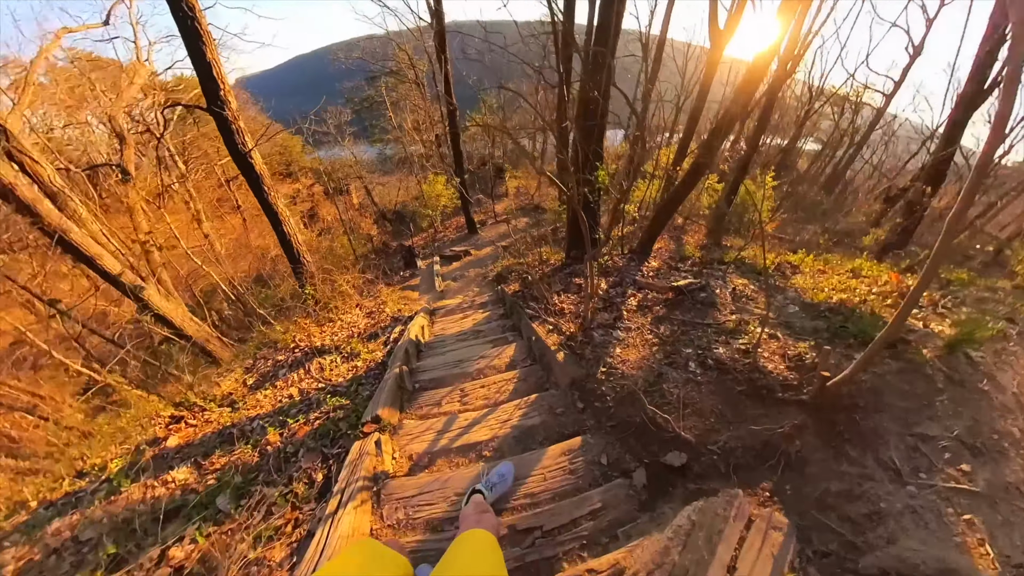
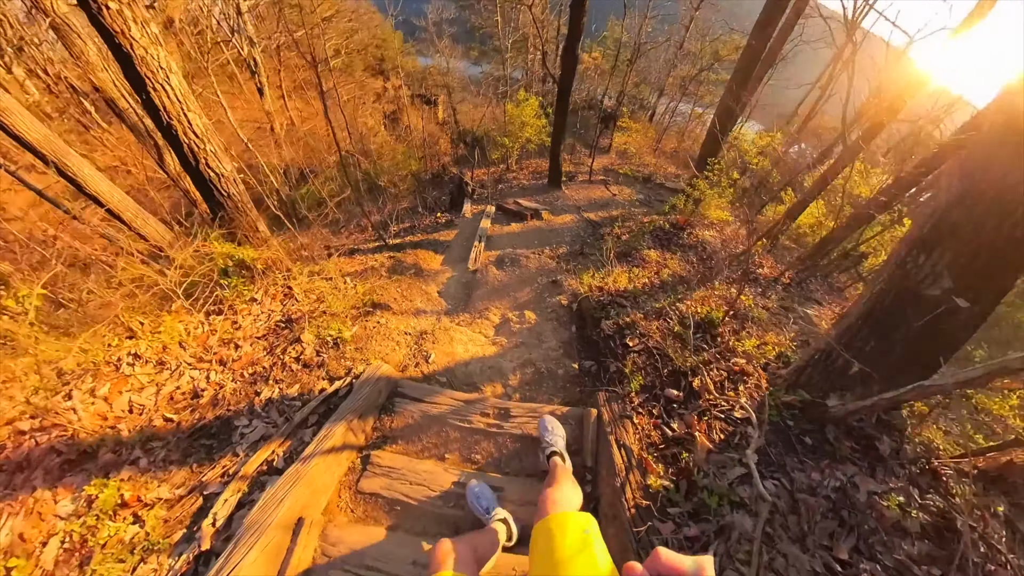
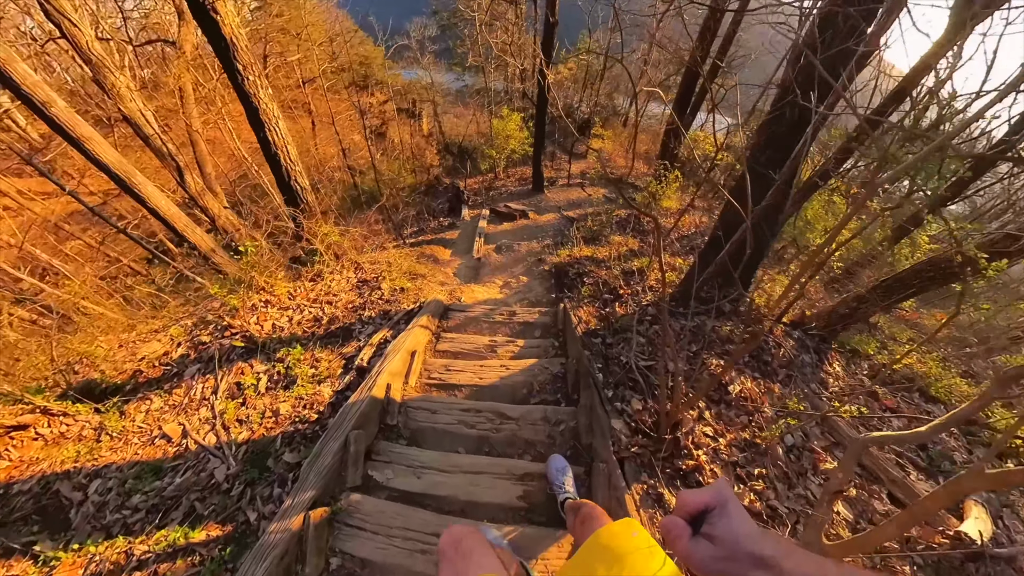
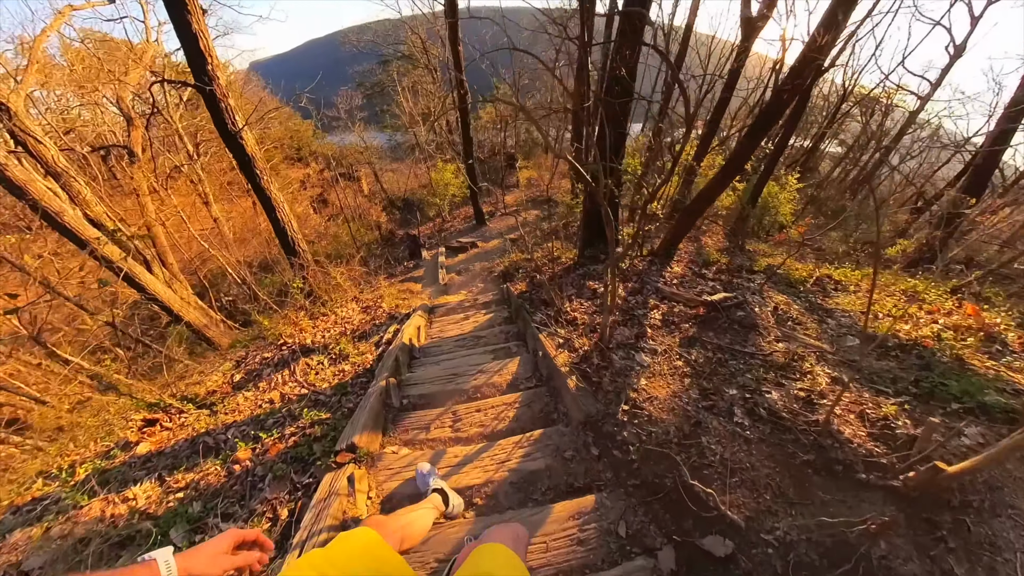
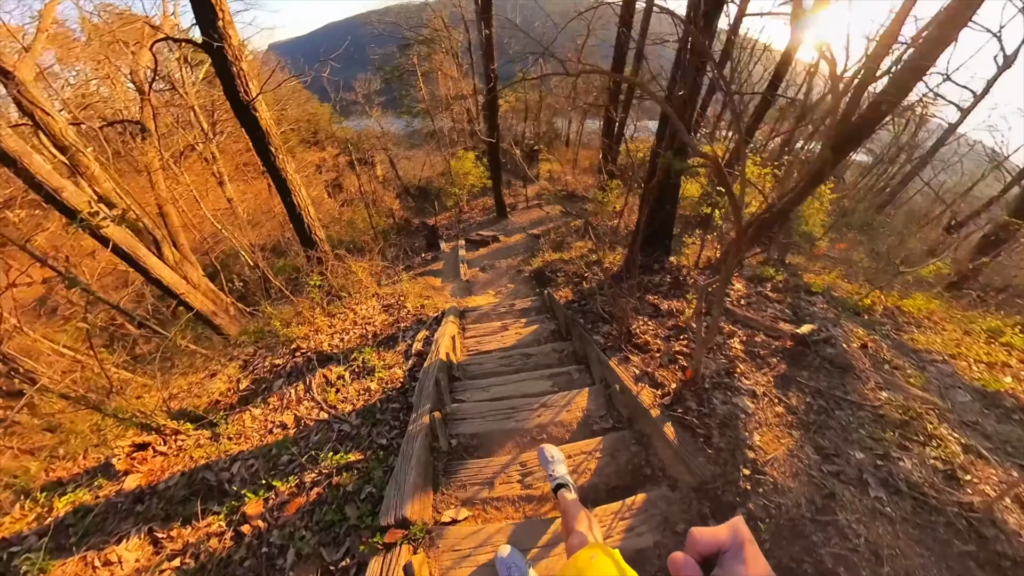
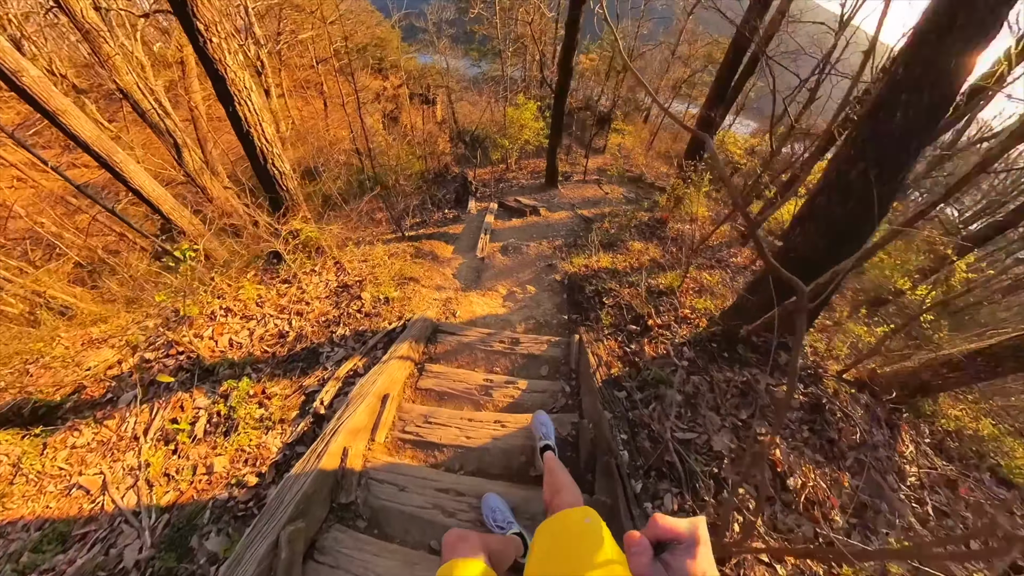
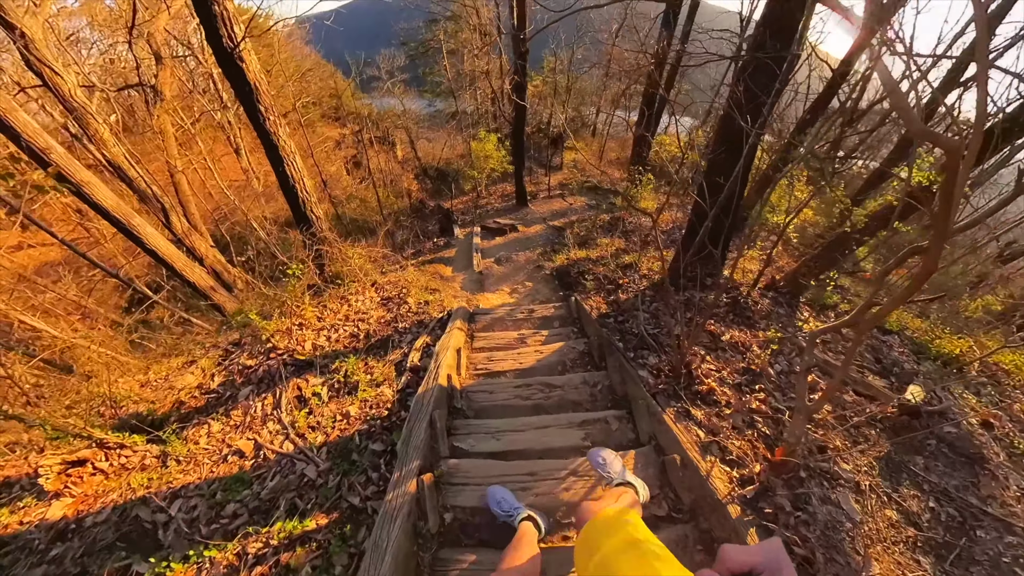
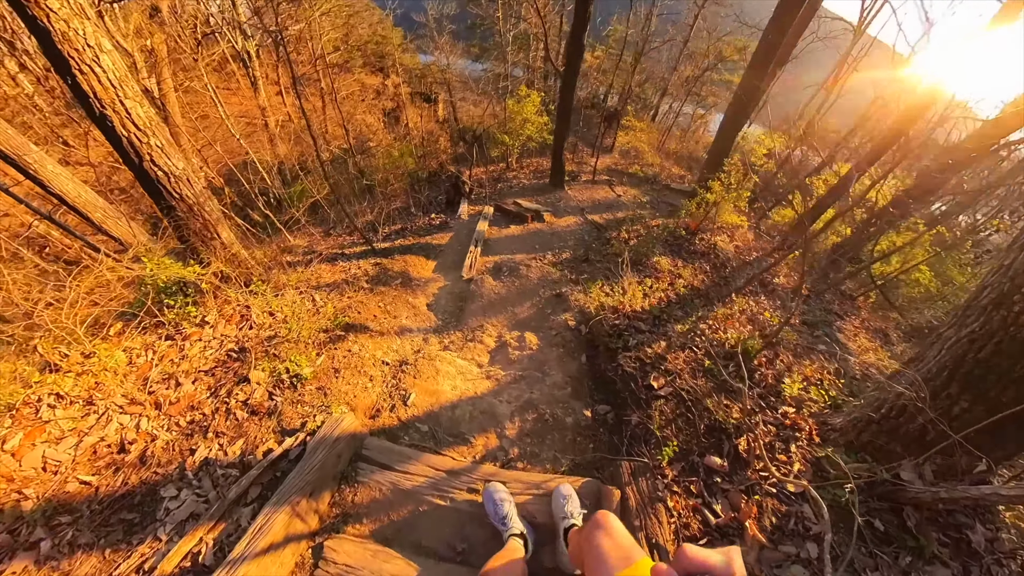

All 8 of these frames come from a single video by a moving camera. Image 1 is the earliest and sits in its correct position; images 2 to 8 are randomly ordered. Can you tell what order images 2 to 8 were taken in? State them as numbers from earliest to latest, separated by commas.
4, 5, 7, 3, 6, 2, 8
